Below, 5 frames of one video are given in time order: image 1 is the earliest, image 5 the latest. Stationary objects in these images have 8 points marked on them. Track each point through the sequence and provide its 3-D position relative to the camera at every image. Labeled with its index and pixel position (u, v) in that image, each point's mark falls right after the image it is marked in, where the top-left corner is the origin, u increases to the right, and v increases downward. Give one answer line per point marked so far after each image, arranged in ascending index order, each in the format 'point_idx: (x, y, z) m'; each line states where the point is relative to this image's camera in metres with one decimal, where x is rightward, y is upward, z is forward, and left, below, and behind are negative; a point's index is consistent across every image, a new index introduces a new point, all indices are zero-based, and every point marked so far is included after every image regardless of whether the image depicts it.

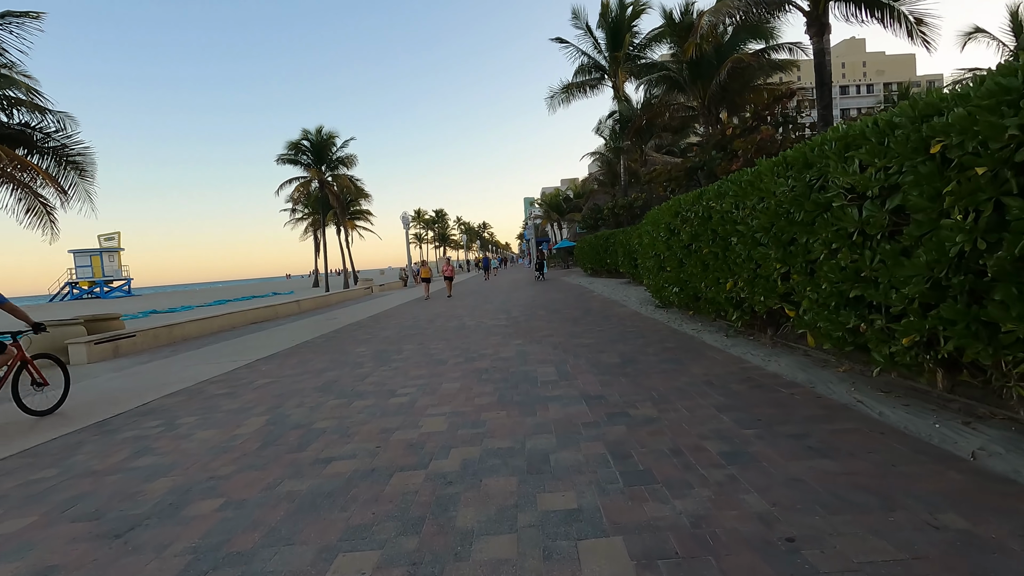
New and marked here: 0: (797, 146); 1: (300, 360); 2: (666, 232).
0: (+2.8, +1.4, +5.3) m
1: (-3.6, -1.2, +9.1) m
2: (+2.8, +1.0, +9.7) m
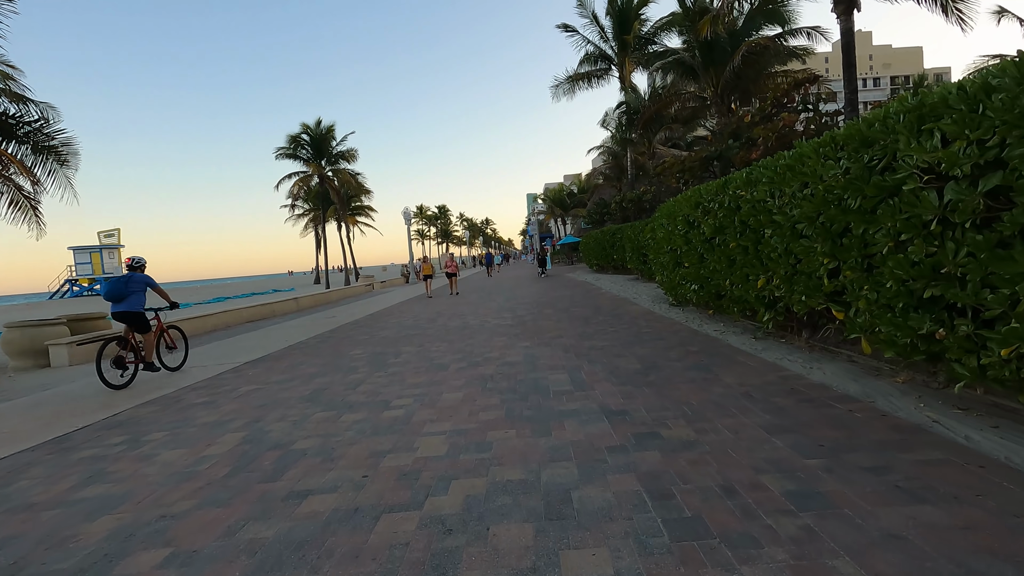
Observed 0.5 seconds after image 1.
0: (+2.9, +1.4, +4.6) m
1: (-3.5, -1.2, +8.4) m
2: (+2.9, +1.1, +9.0) m
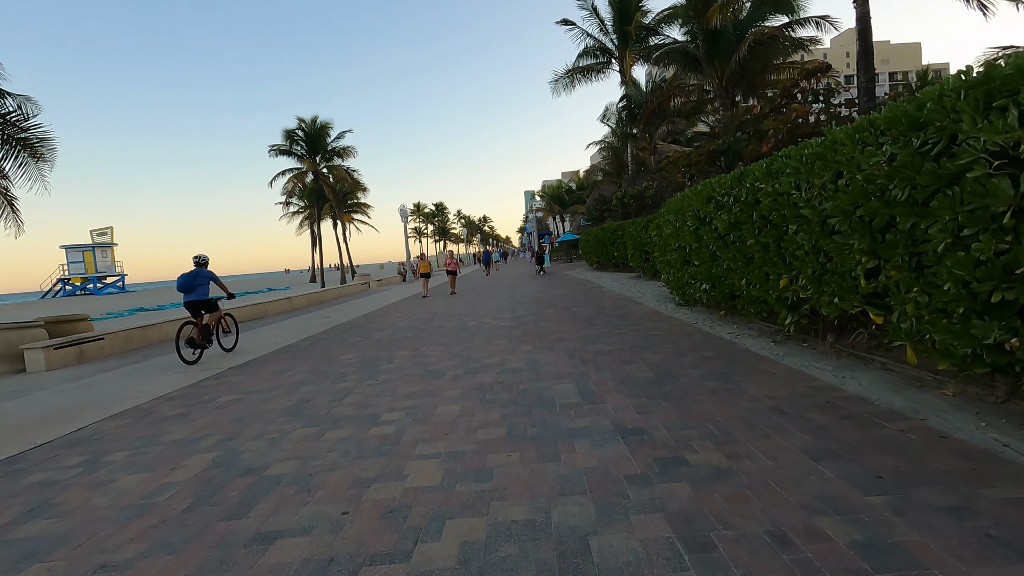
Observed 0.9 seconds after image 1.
0: (+2.9, +1.4, +4.1) m
1: (-3.5, -1.2, +7.9) m
2: (+2.9, +1.1, +8.5) m
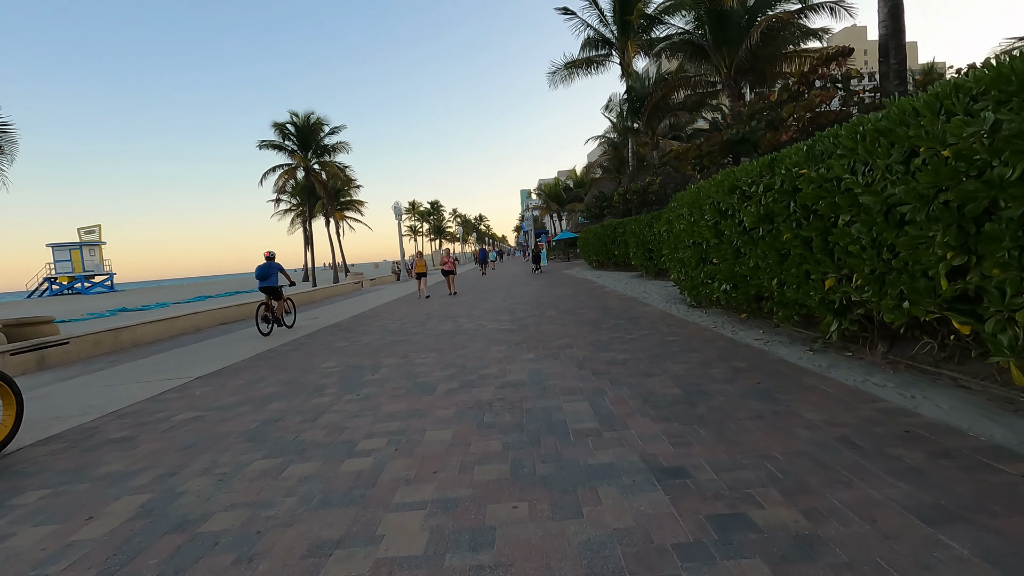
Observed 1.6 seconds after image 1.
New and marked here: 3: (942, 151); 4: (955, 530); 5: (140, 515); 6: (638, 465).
0: (+2.9, +1.4, +3.3) m
1: (-3.5, -1.2, +7.0) m
2: (+2.9, +1.1, +7.7) m
3: (+2.8, +0.9, +3.5) m
4: (+1.9, -1.0, +2.3) m
5: (-2.2, -1.4, +3.2) m
6: (+0.8, -1.1, +3.2) m
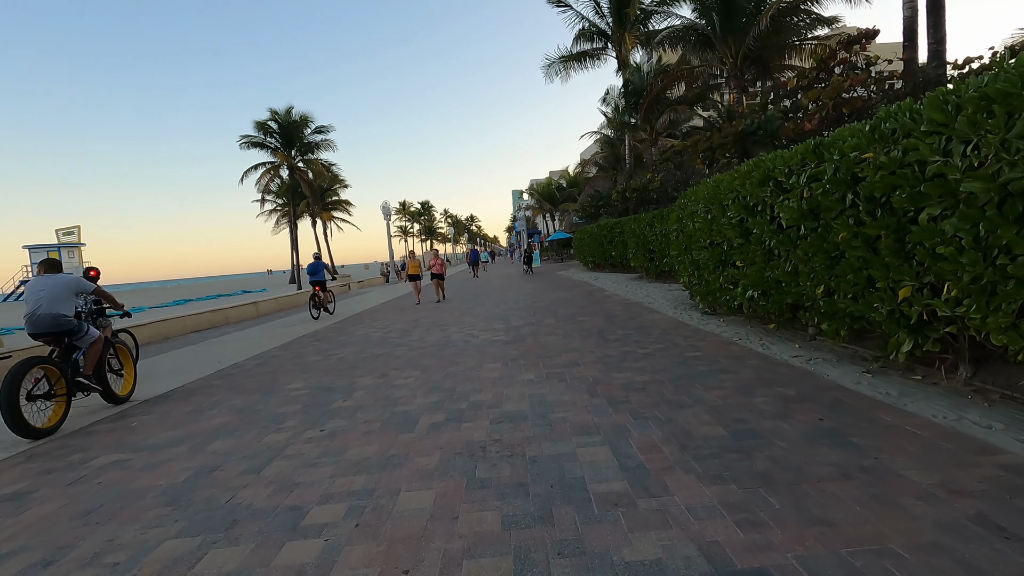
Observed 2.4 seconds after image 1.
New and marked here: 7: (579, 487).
0: (+2.9, +1.3, +2.3) m
1: (-3.5, -1.3, +6.0) m
2: (+2.8, +1.0, +6.8) m
3: (+2.8, +0.8, +2.6) m
4: (+1.9, -1.1, +1.3) m
5: (-2.2, -1.5, +2.1) m
6: (+0.8, -1.2, +2.2) m
7: (+0.4, -1.1, +3.1) m
